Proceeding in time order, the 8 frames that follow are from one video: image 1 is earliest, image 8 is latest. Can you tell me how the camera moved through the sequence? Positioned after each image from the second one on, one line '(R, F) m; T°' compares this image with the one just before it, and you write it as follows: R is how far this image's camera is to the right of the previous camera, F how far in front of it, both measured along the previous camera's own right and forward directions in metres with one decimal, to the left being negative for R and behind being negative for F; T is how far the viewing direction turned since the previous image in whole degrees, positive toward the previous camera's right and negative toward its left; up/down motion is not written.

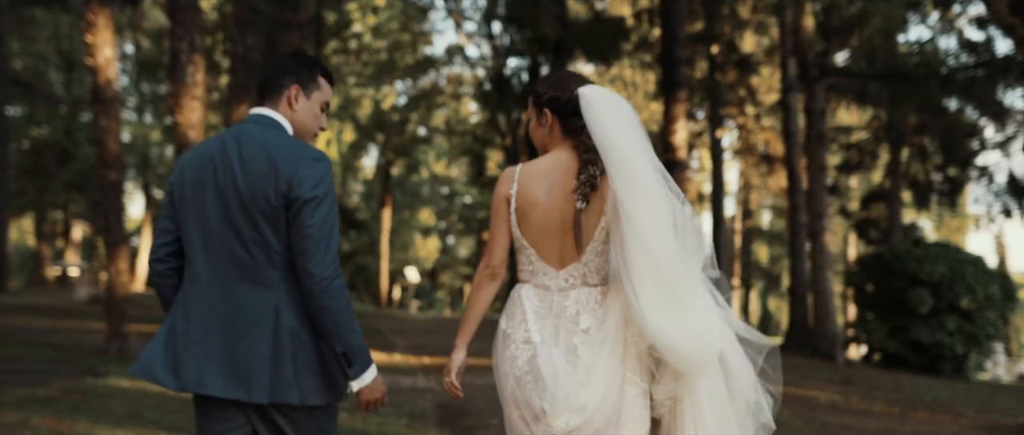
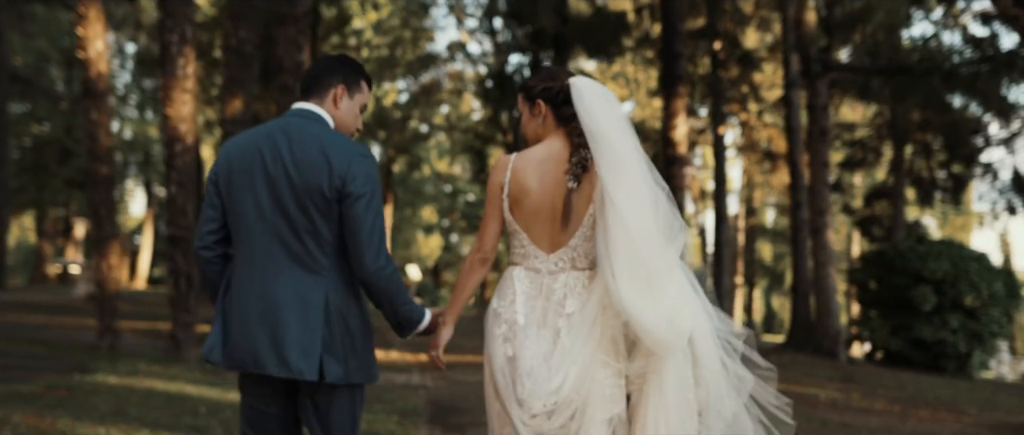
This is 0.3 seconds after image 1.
(+0.1, +0.1) m; 0°
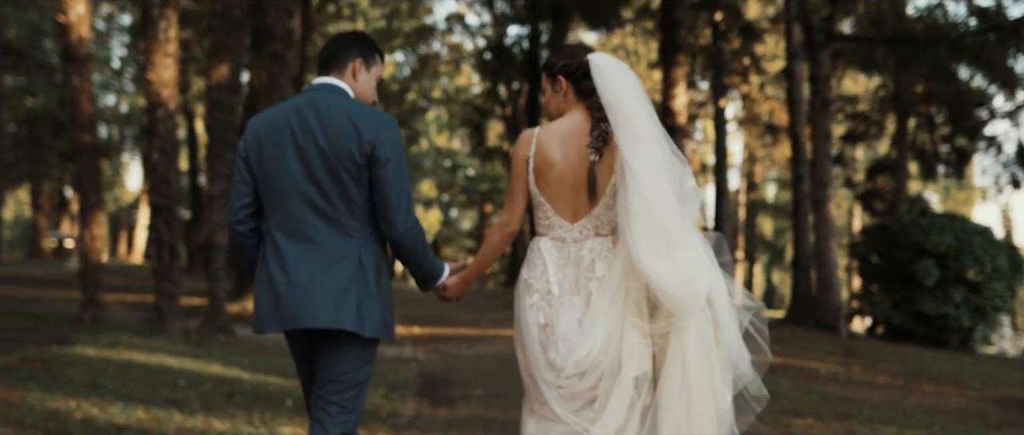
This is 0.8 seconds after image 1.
(+0.1, +0.3) m; 0°
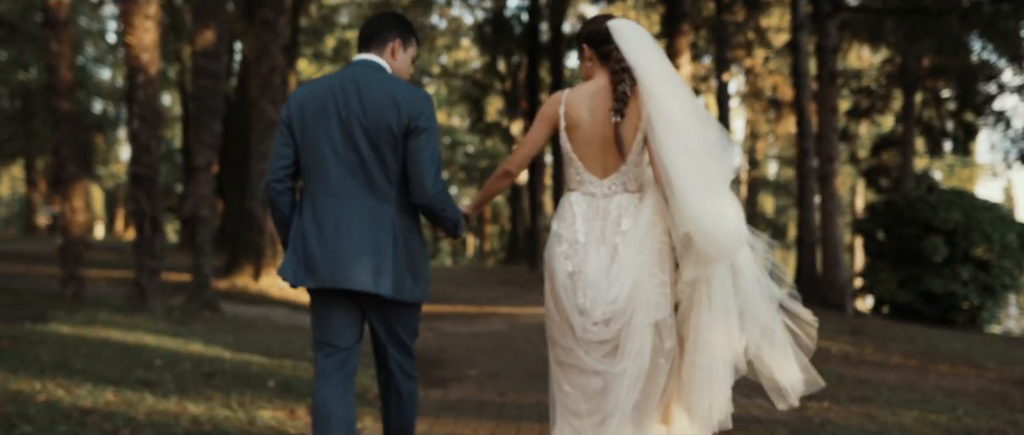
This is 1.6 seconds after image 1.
(0.0, +0.4) m; 0°
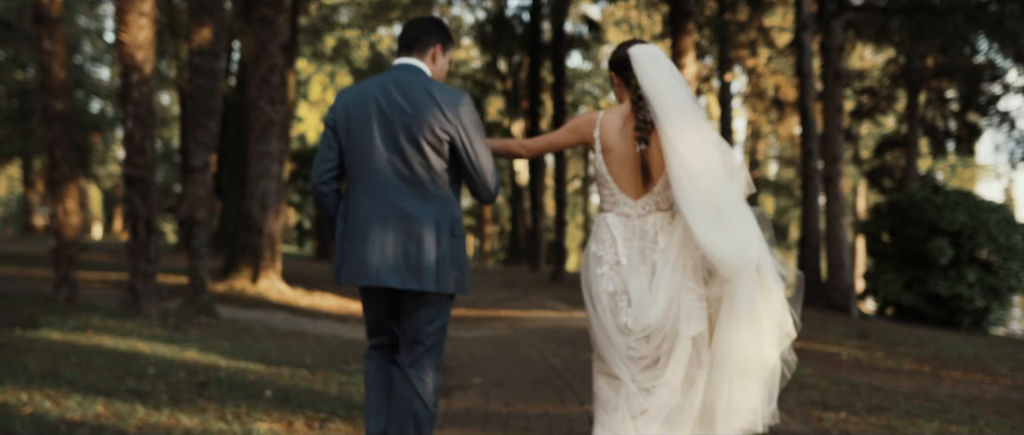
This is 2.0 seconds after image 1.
(0.0, +0.2) m; 0°
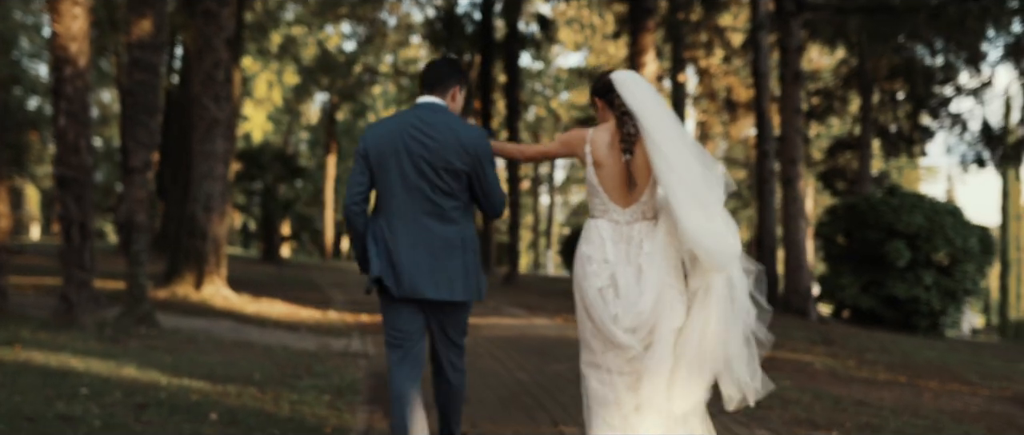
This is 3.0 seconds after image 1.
(-0.1, +0.5) m; +3°
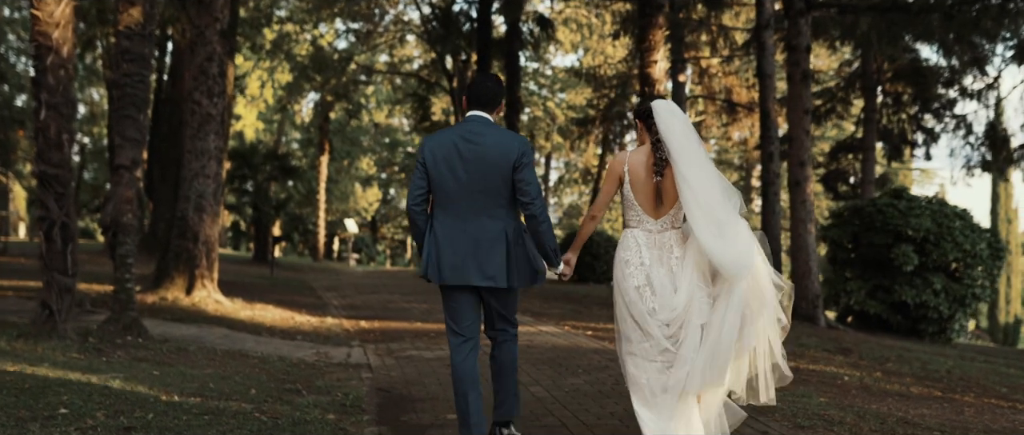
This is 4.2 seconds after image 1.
(-0.2, +0.5) m; +1°
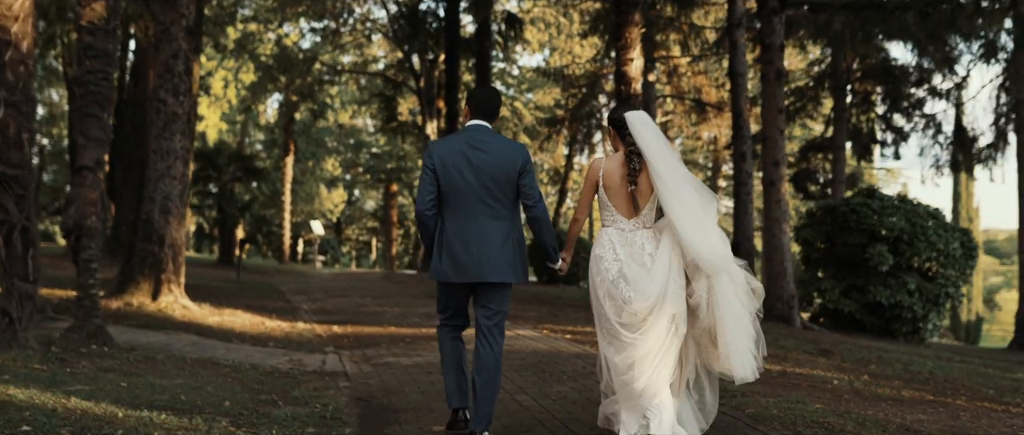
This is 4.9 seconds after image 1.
(-0.1, +0.3) m; +2°
